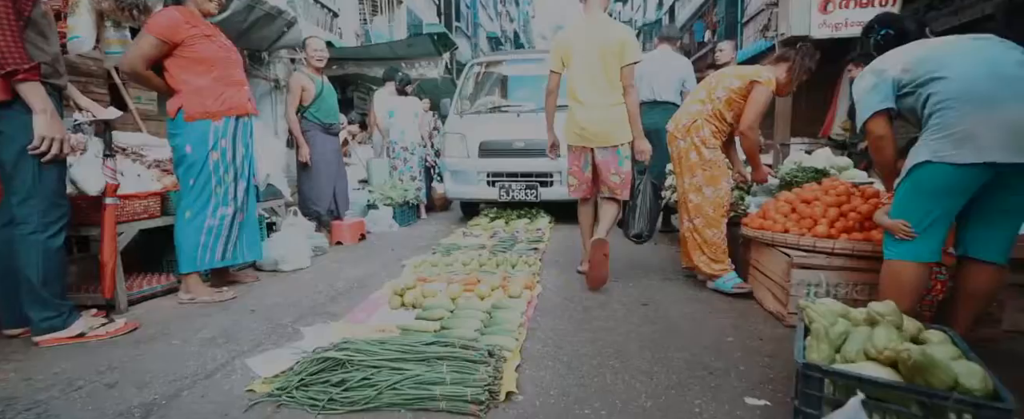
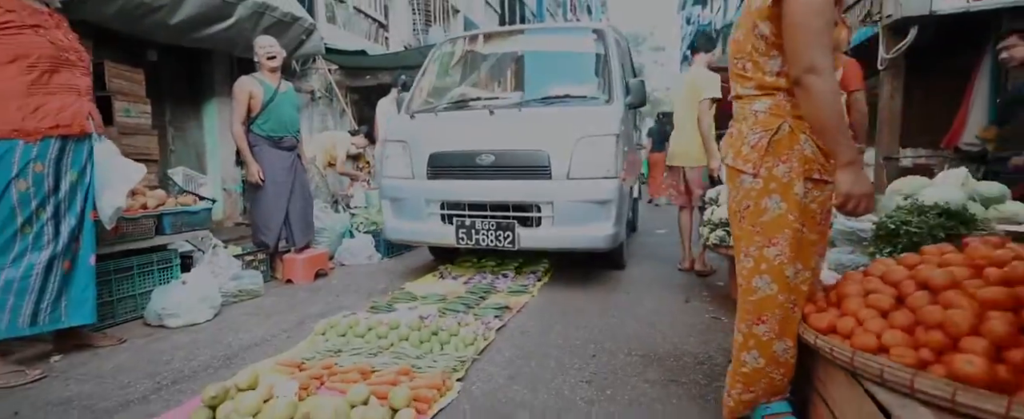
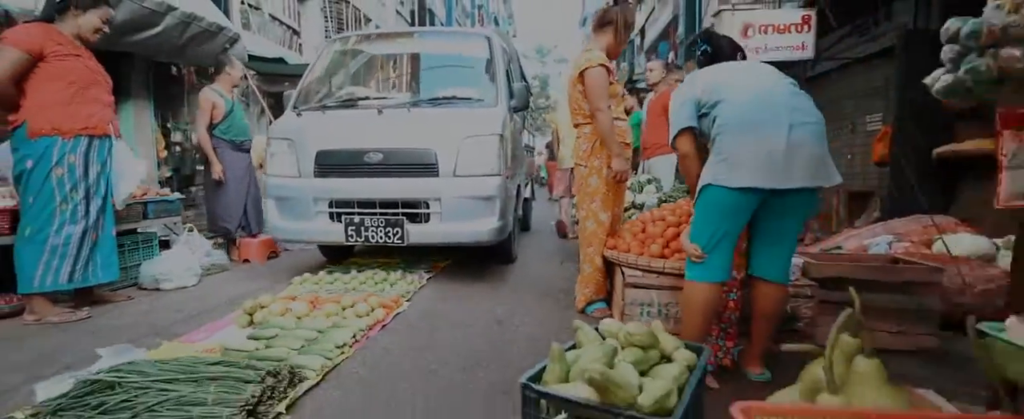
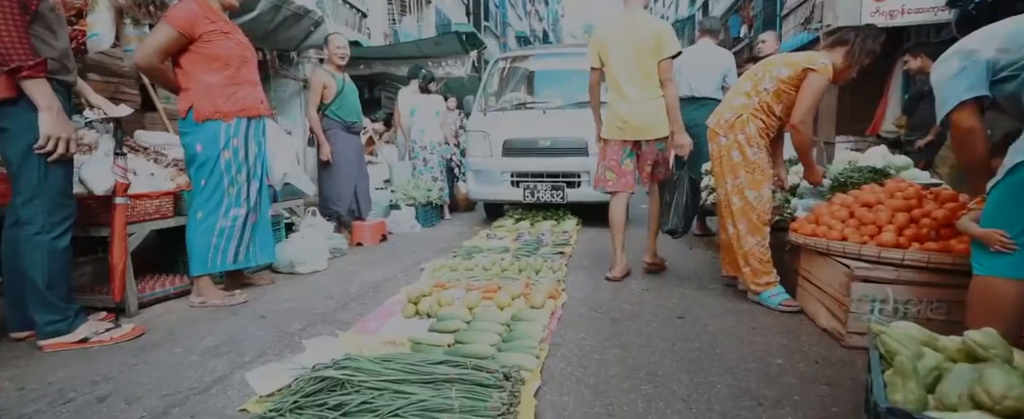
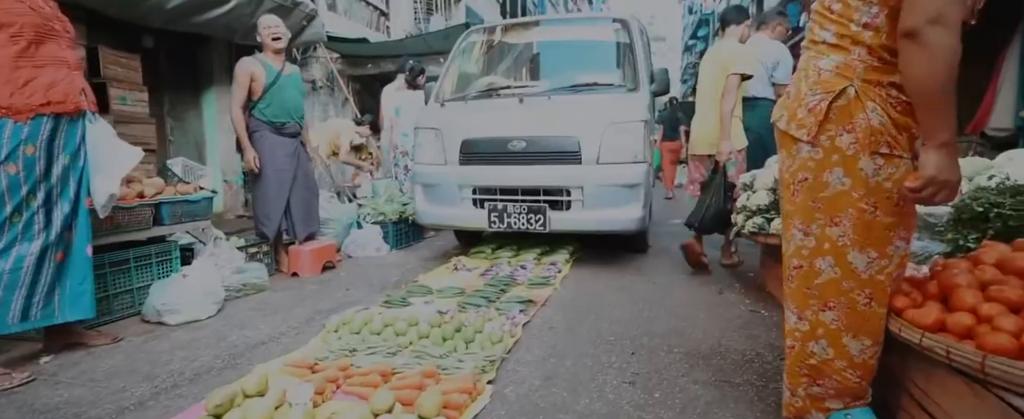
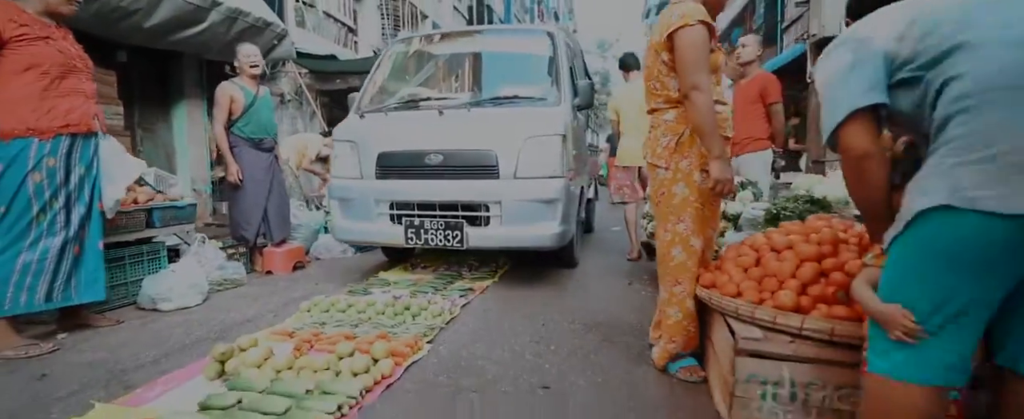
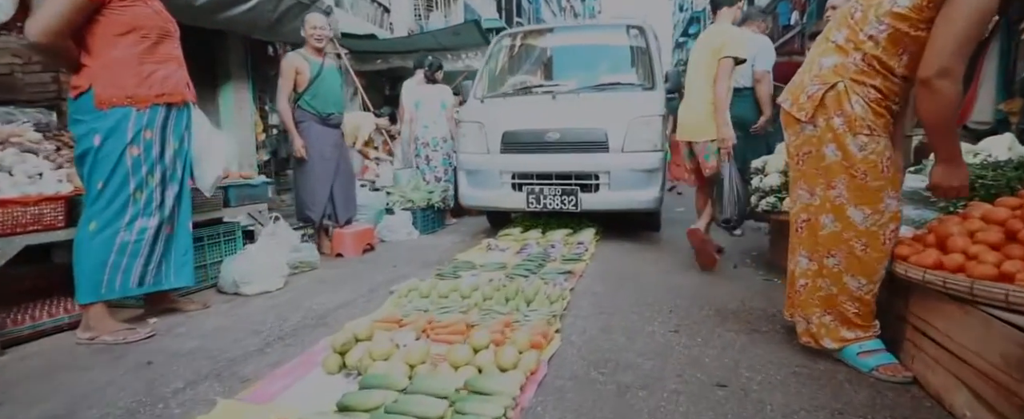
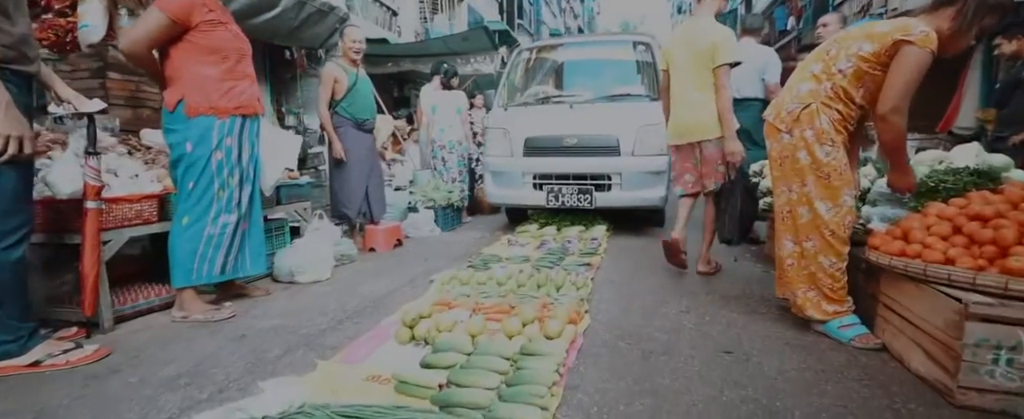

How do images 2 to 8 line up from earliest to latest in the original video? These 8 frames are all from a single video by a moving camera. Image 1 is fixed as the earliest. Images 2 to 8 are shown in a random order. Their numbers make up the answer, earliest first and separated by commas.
4, 8, 7, 5, 2, 6, 3
